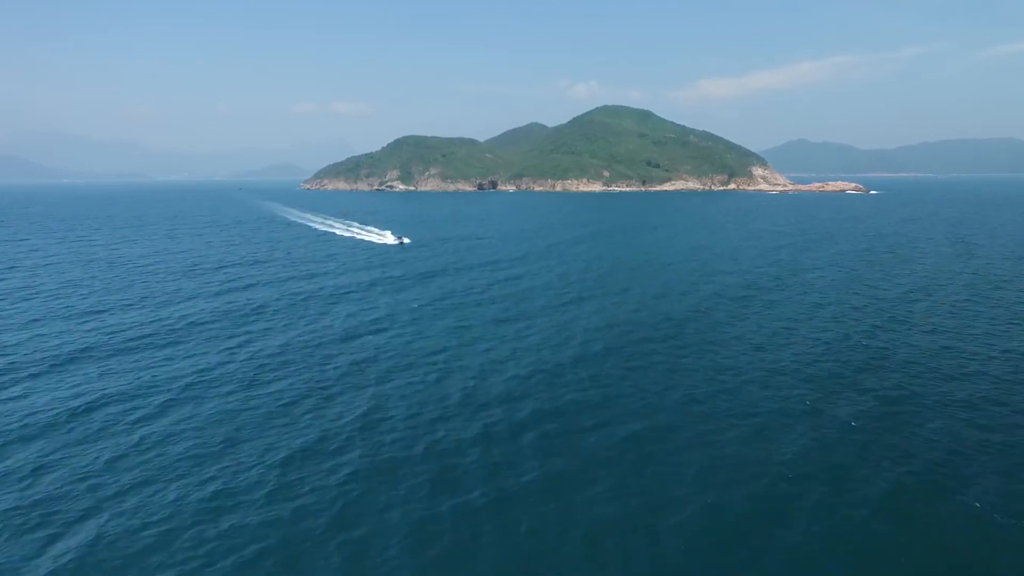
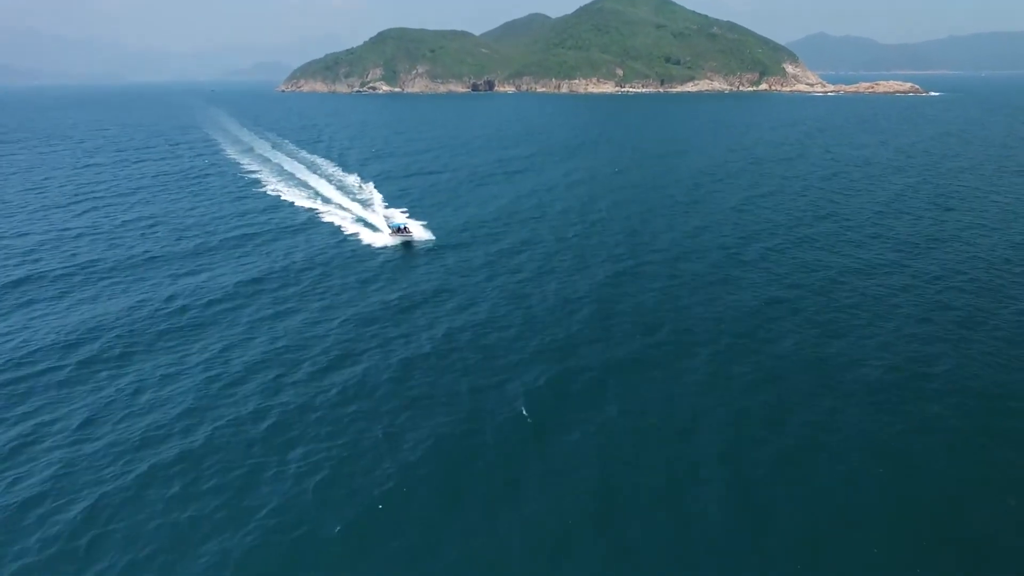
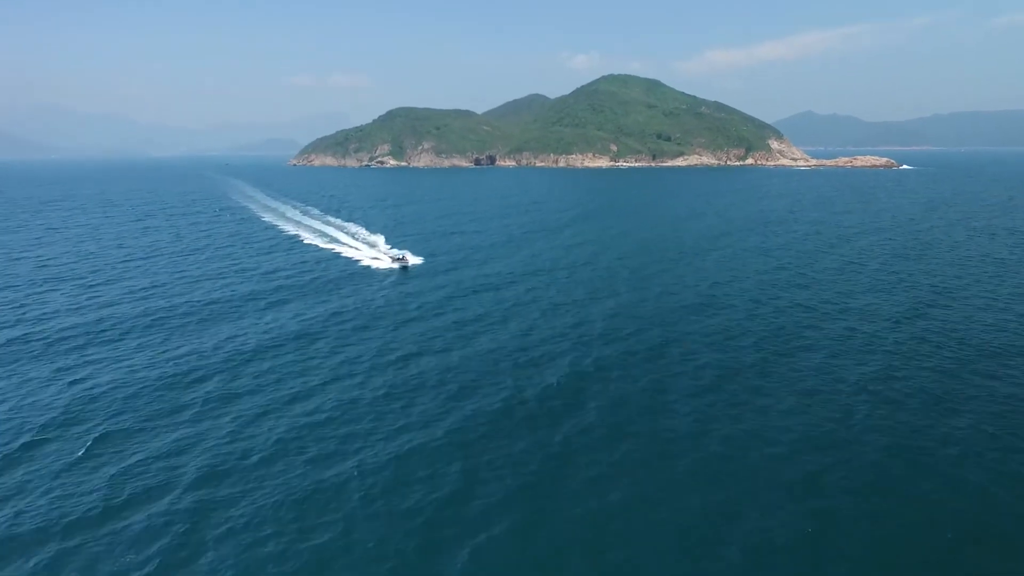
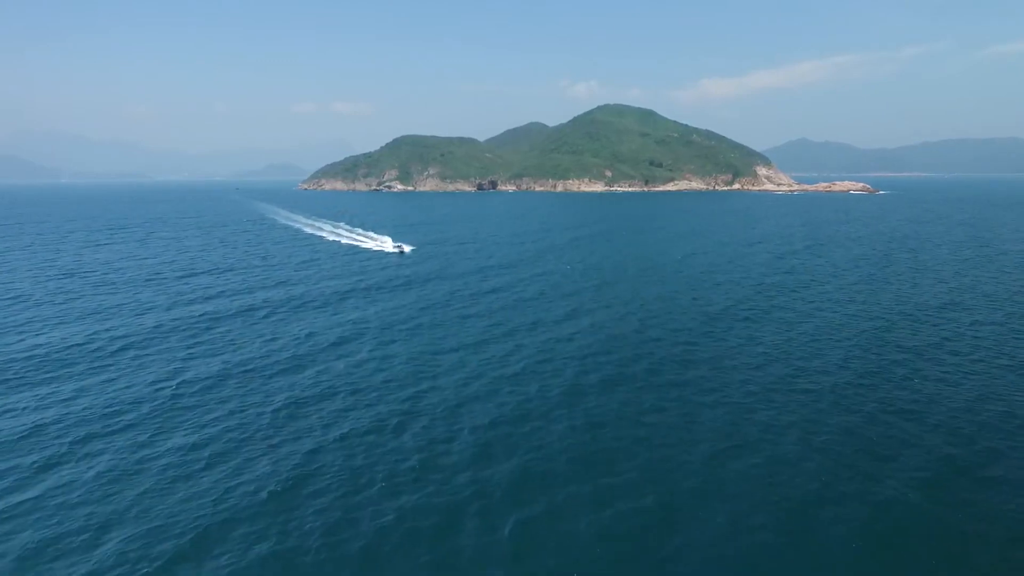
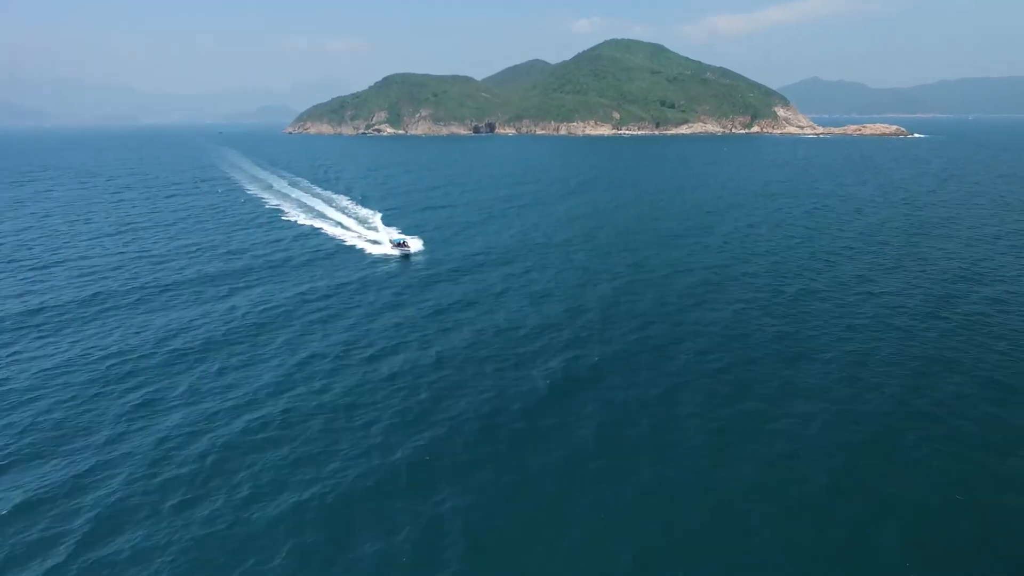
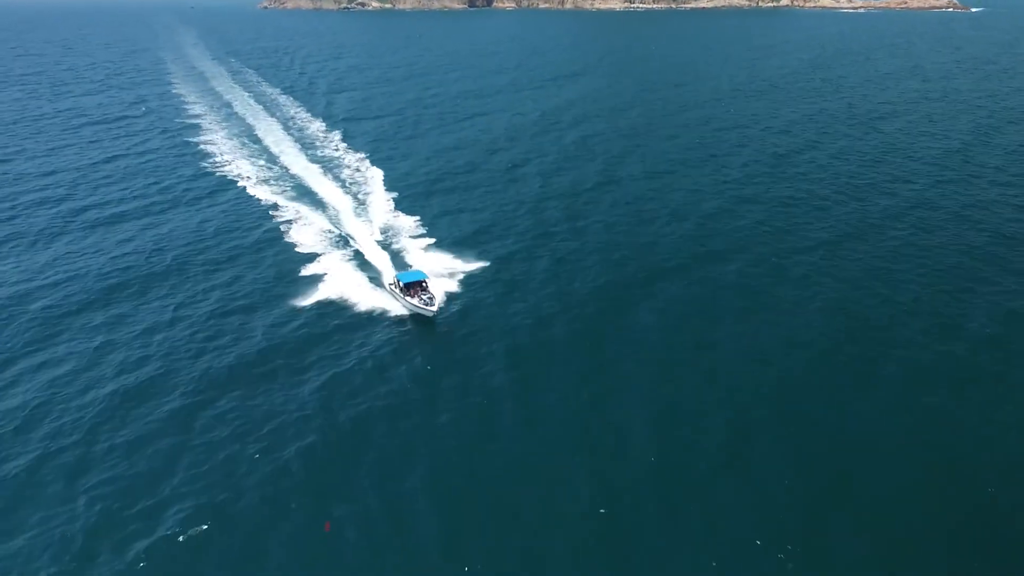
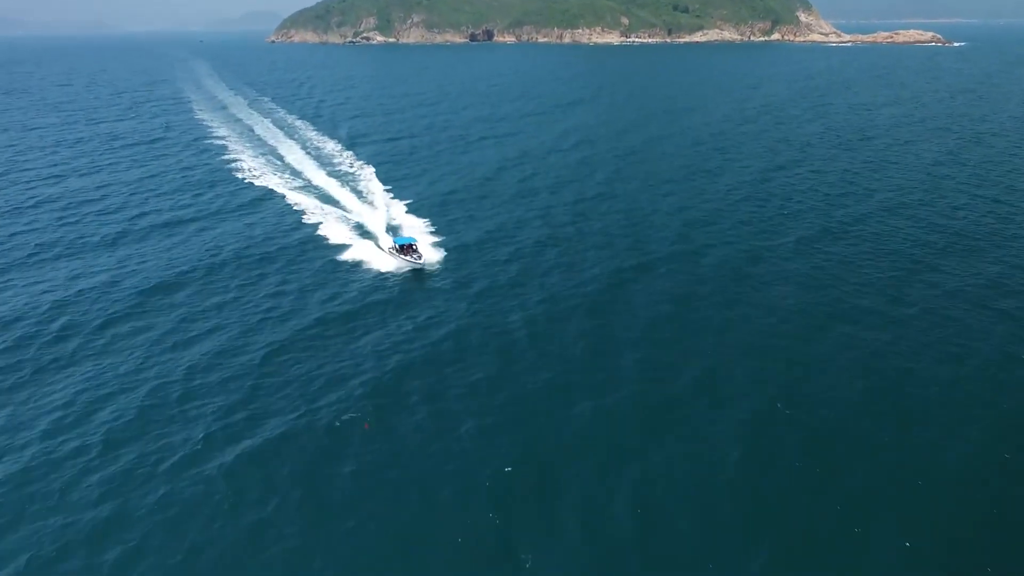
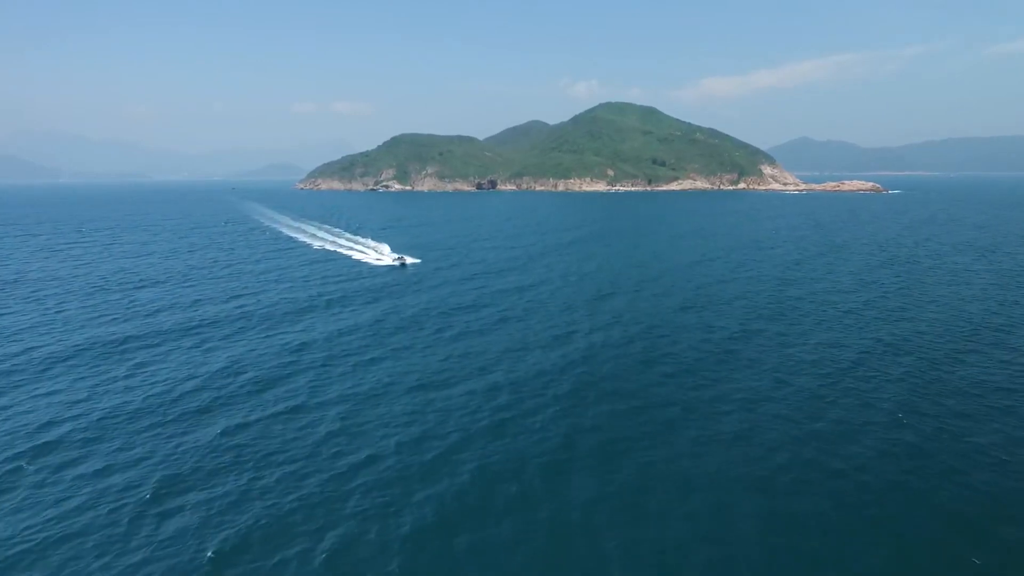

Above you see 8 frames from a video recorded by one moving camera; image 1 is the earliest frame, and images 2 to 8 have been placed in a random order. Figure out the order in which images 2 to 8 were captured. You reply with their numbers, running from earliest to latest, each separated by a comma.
4, 8, 3, 5, 2, 7, 6
